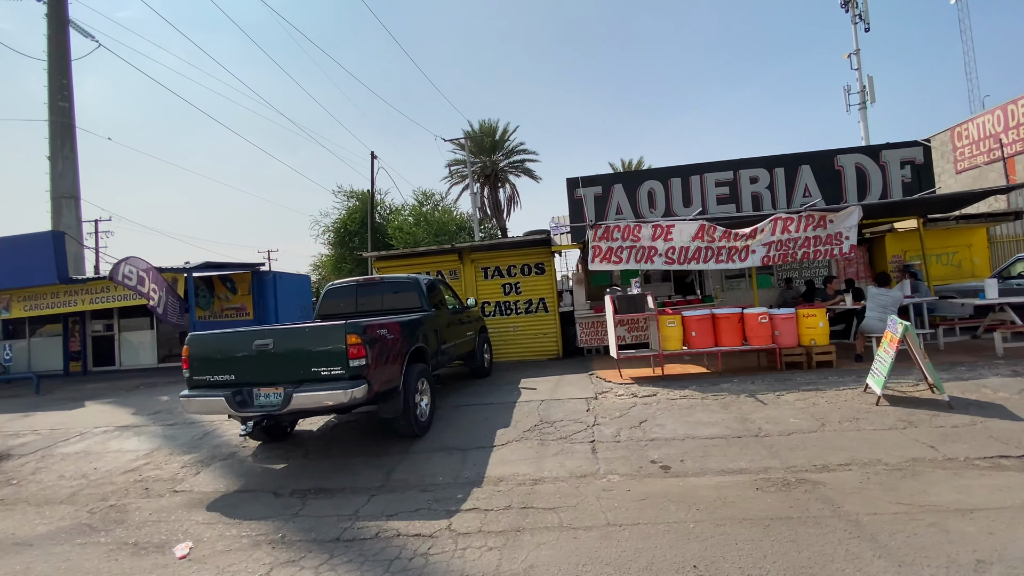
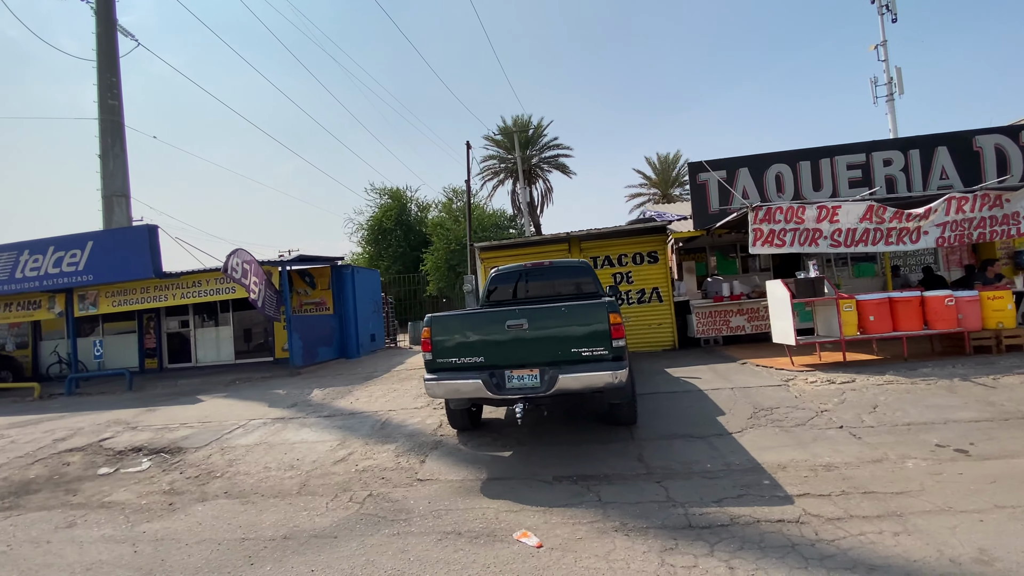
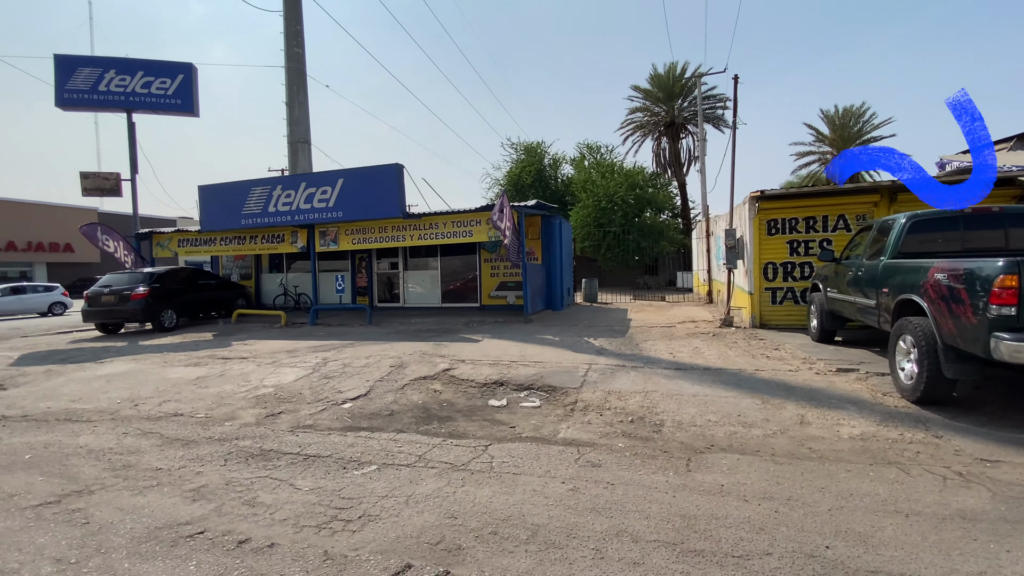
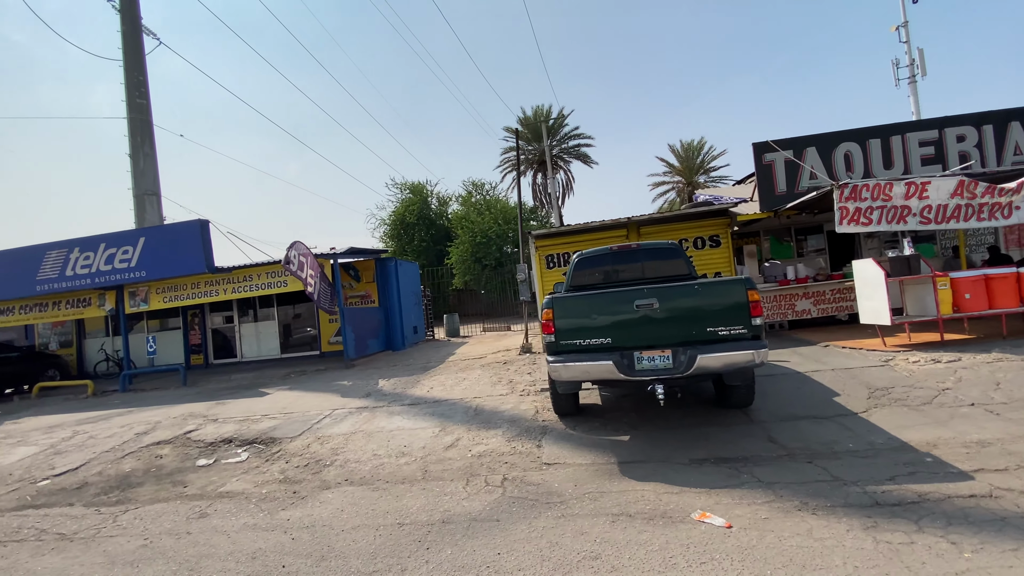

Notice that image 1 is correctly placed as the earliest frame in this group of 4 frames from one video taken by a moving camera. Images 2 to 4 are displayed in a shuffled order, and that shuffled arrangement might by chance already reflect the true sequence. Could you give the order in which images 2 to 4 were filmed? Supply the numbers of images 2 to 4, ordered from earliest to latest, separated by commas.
2, 4, 3
